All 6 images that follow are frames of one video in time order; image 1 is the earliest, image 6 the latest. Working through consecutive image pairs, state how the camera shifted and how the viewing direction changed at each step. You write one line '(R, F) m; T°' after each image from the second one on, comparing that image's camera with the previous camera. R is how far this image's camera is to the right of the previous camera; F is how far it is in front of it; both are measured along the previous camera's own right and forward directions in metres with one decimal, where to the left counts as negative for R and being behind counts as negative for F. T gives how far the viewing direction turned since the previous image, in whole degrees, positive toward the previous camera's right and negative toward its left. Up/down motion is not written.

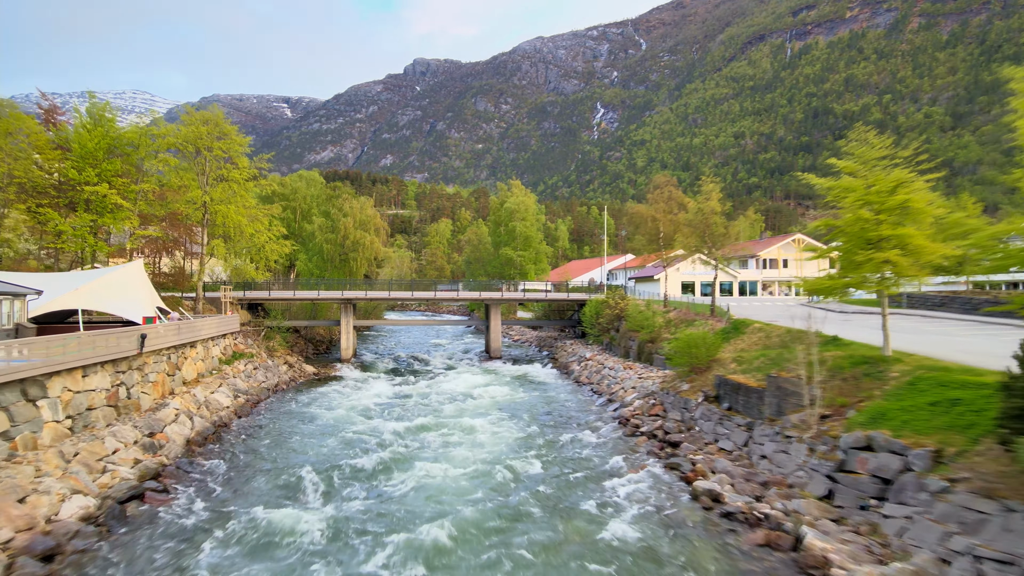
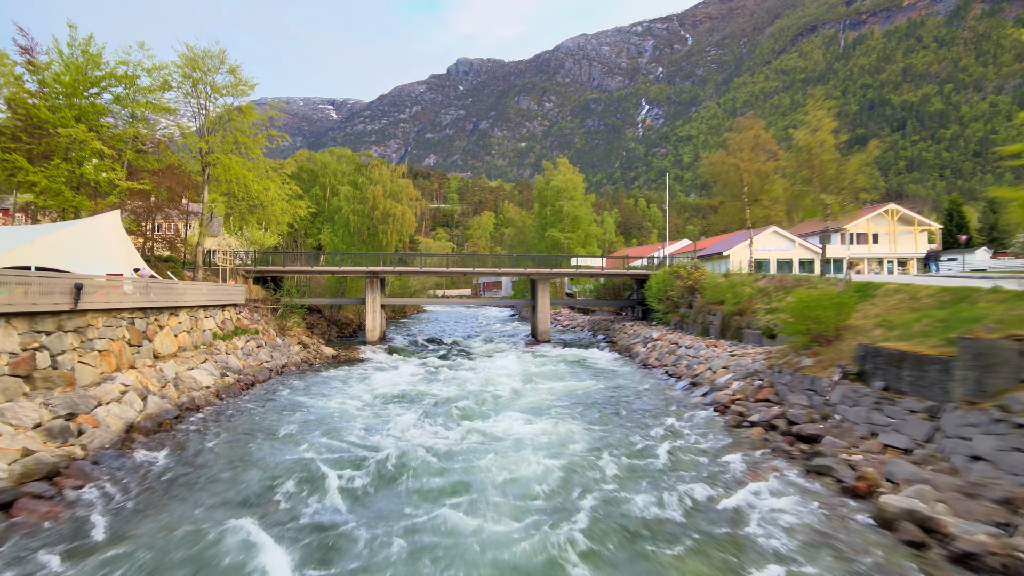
(-0.3, +4.7) m; -3°
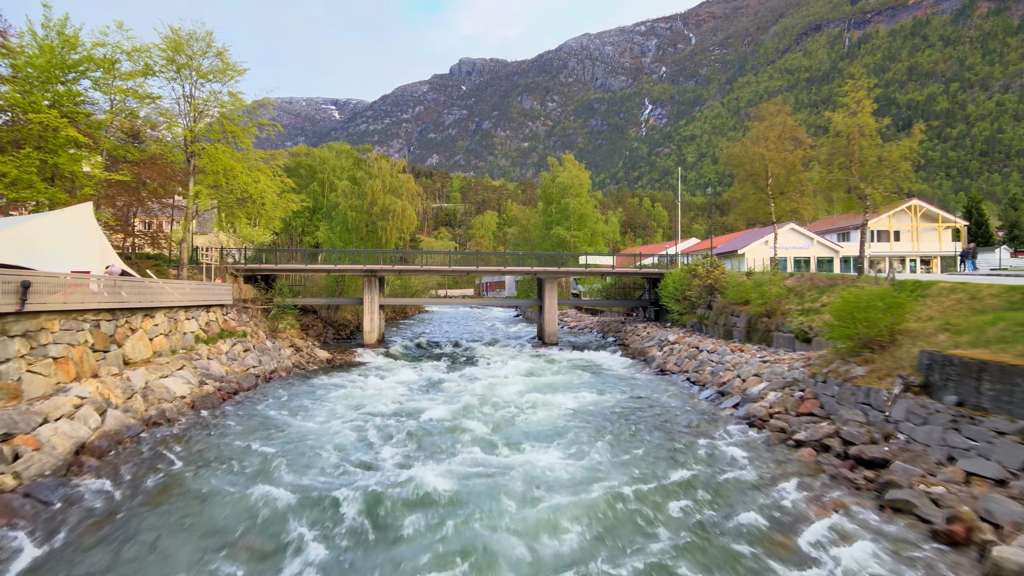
(-0.1, +1.6) m; 0°
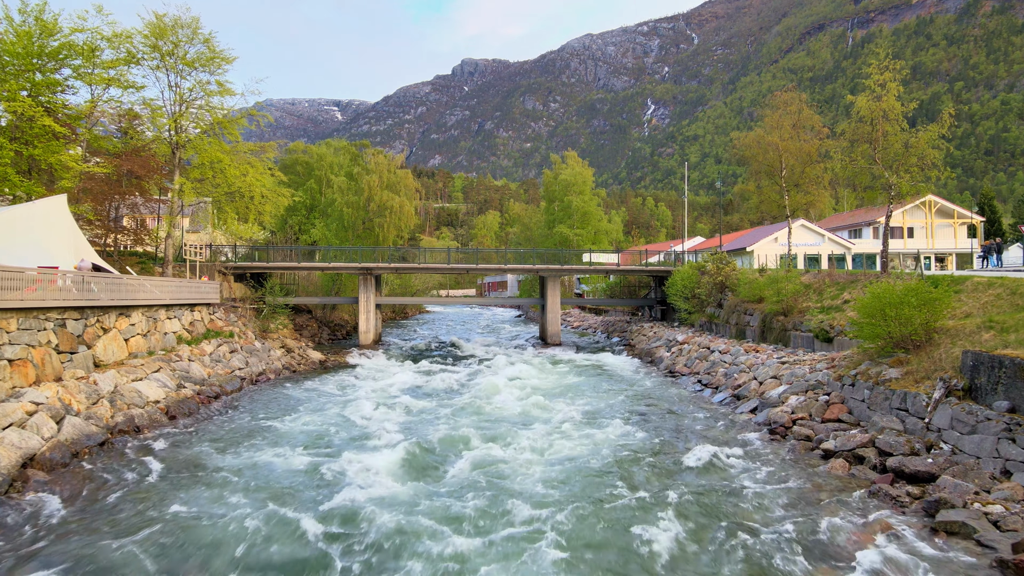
(+0.1, +1.1) m; 0°
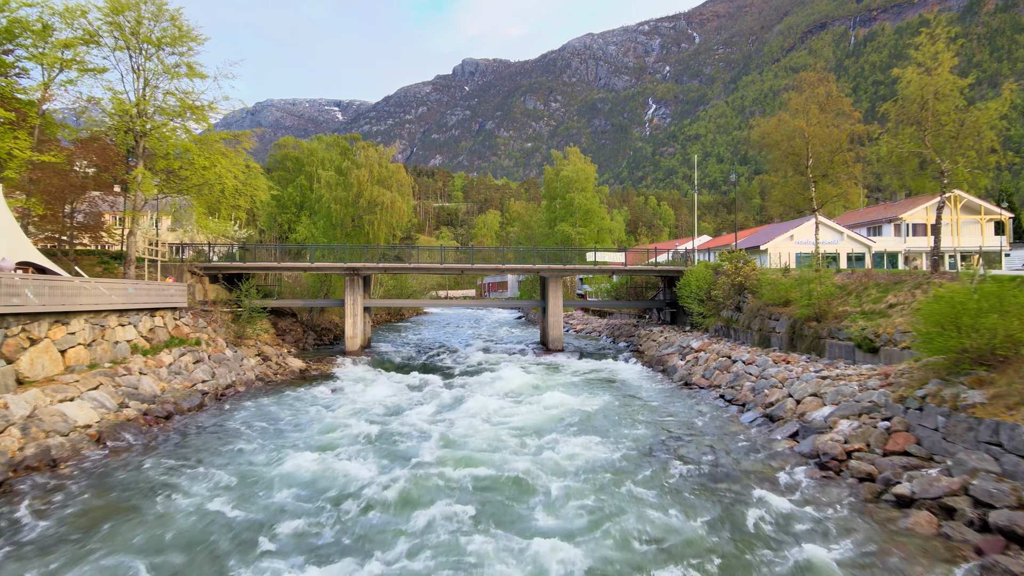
(+0.1, +2.0) m; 0°
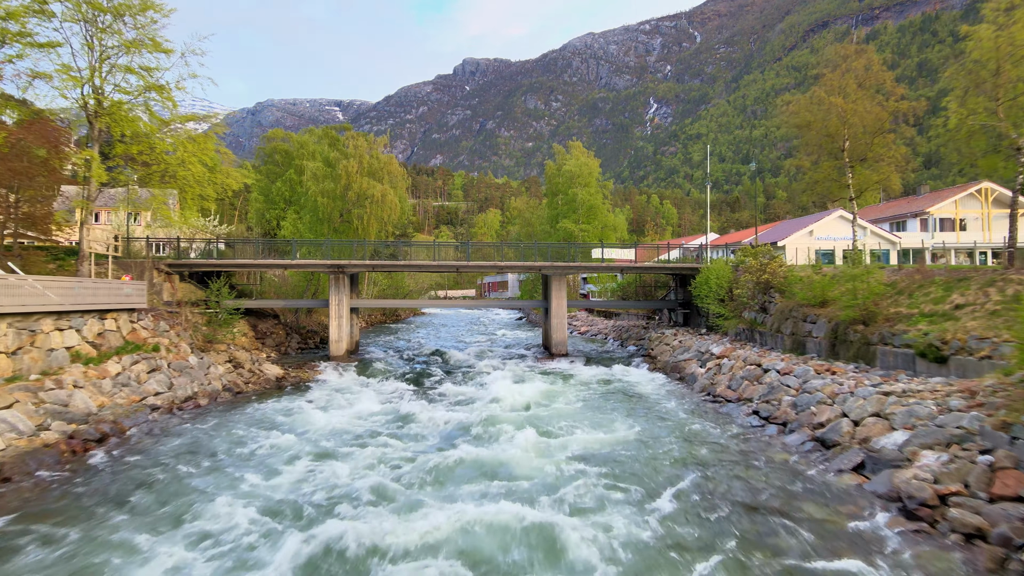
(0.0, +2.1) m; 0°
